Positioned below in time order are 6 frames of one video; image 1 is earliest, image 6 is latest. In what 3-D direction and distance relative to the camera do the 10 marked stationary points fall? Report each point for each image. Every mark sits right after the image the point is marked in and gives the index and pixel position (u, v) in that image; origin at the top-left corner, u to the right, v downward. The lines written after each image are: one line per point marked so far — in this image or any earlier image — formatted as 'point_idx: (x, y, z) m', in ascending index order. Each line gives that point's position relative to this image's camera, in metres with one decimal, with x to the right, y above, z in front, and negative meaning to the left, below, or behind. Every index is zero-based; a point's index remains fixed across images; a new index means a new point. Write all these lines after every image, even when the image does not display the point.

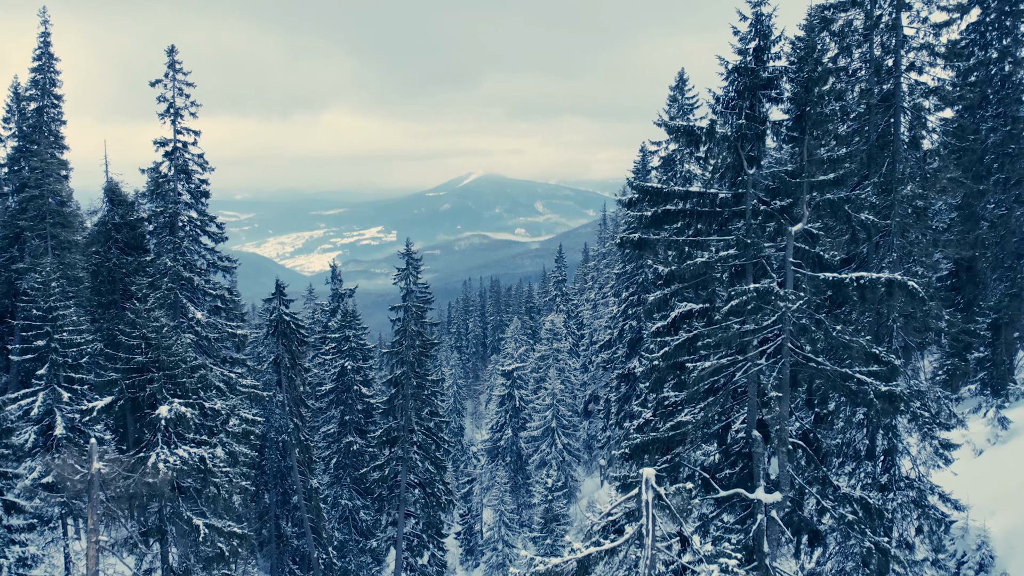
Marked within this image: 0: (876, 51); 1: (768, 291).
0: (+11.3, +7.3, +14.8) m
1: (+4.8, -0.1, +8.7) m
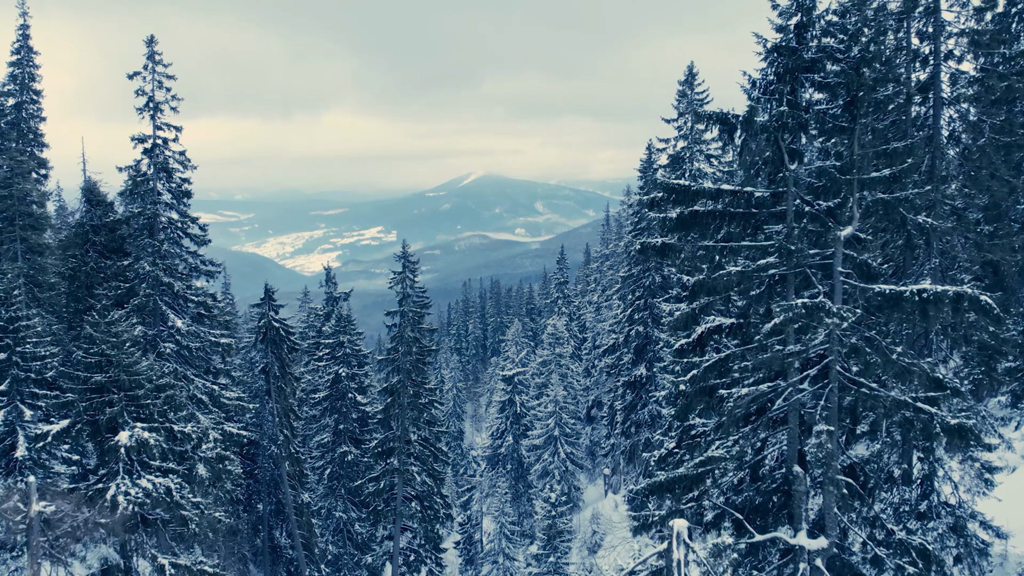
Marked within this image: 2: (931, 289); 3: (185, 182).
0: (+11.4, +7.1, +13.6) m
1: (+4.8, -0.3, +7.5) m
2: (+6.3, 0.0, +7.1) m
3: (-13.3, +4.3, +19.3) m
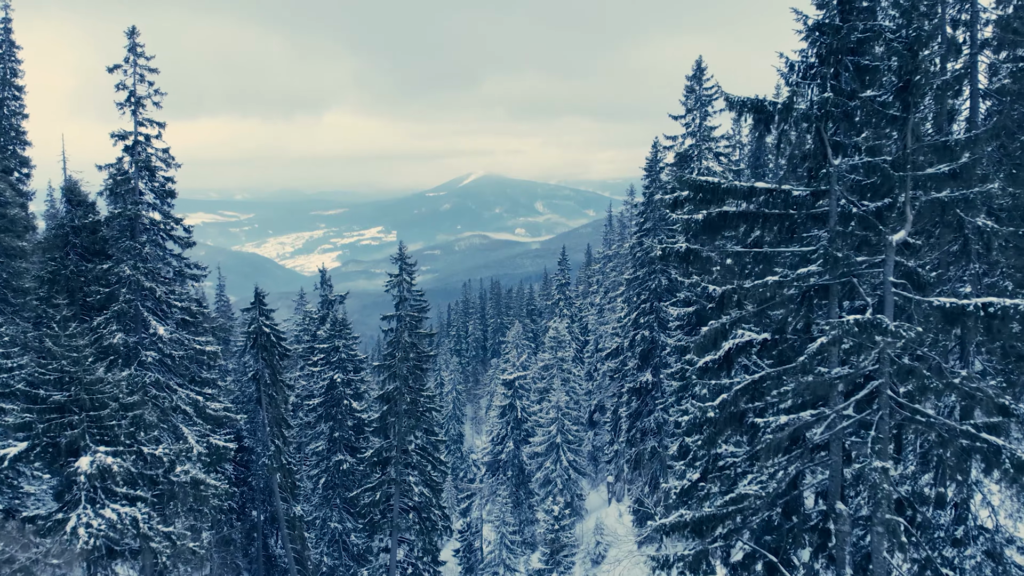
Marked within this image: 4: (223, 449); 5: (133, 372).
0: (+11.4, +6.9, +12.6) m
1: (+4.9, -0.5, +6.5) m
2: (+6.3, -0.2, +6.1) m
3: (-13.2, +4.1, +18.3) m
4: (-11.2, -6.2, +18.4) m
5: (-13.4, -3.0, +16.8) m
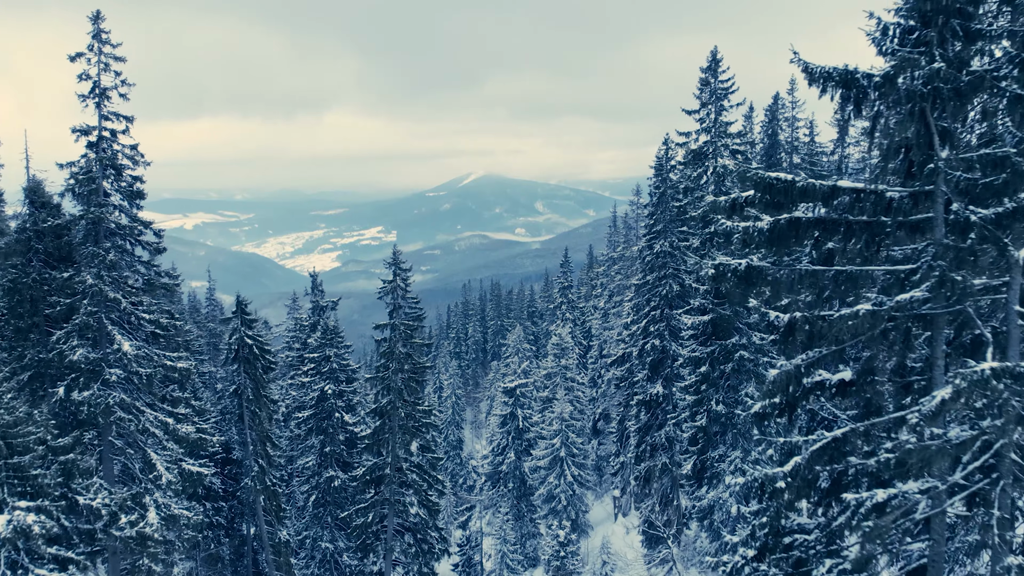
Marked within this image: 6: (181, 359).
0: (+11.5, +6.6, +11.0) m
1: (+5.0, -0.8, +4.9) m
2: (+6.4, -0.5, +4.5) m
3: (-13.1, +3.8, +16.7) m
4: (-11.1, -6.6, +16.8) m
5: (-13.3, -3.4, +15.2) m
6: (-12.2, -2.6, +17.6) m
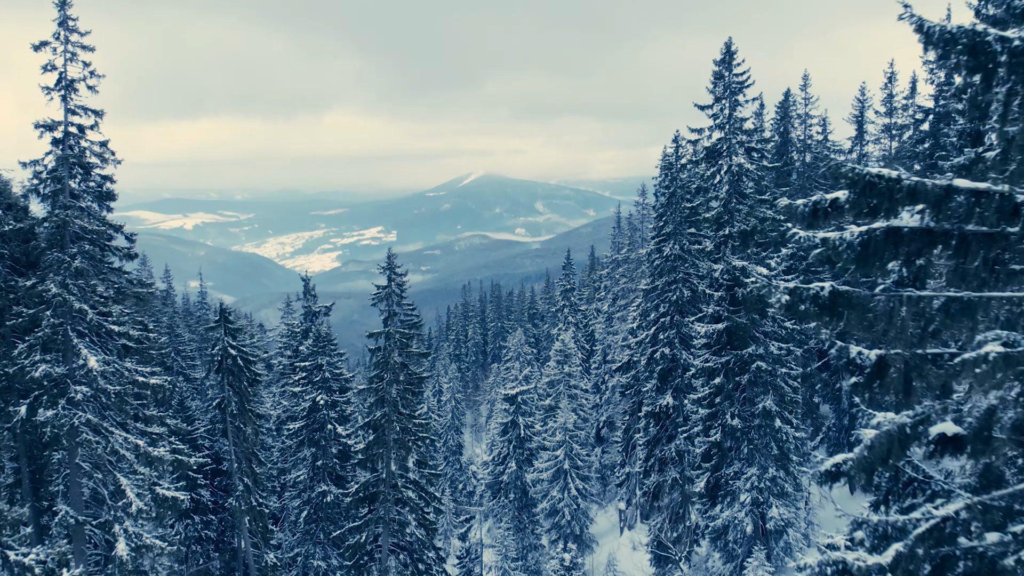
0: (+11.6, +6.3, +9.6) m
1: (+5.1, -1.1, +3.5) m
2: (+6.5, -0.8, +3.2) m
3: (-13.1, +3.5, +15.4) m
4: (-11.0, -6.8, +15.4) m
5: (-13.2, -3.6, +13.9) m
6: (-12.1, -2.9, +16.2) m
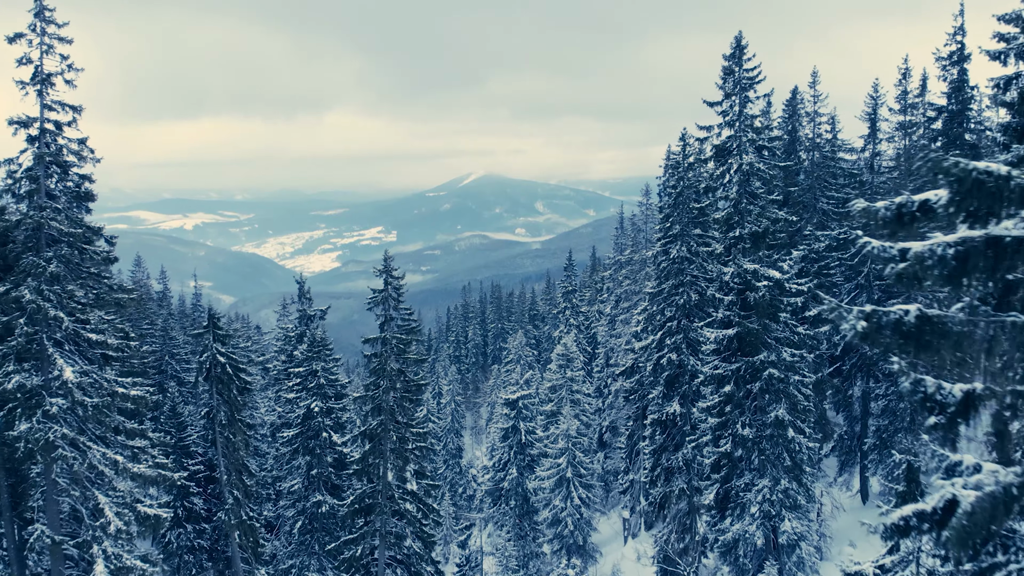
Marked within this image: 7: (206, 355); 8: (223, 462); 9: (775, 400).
0: (+11.7, +6.2, +8.8) m
1: (+5.1, -1.3, +2.7) m
2: (+6.5, -1.0, +2.3) m
3: (-13.0, +3.3, +14.5) m
4: (-10.9, -7.0, +14.6) m
5: (-13.1, -3.8, +13.1) m
6: (-12.0, -3.0, +15.4) m
7: (-12.1, -2.6, +18.8) m
8: (-11.8, -7.1, +19.5) m
9: (+10.8, -4.6, +19.5) m
